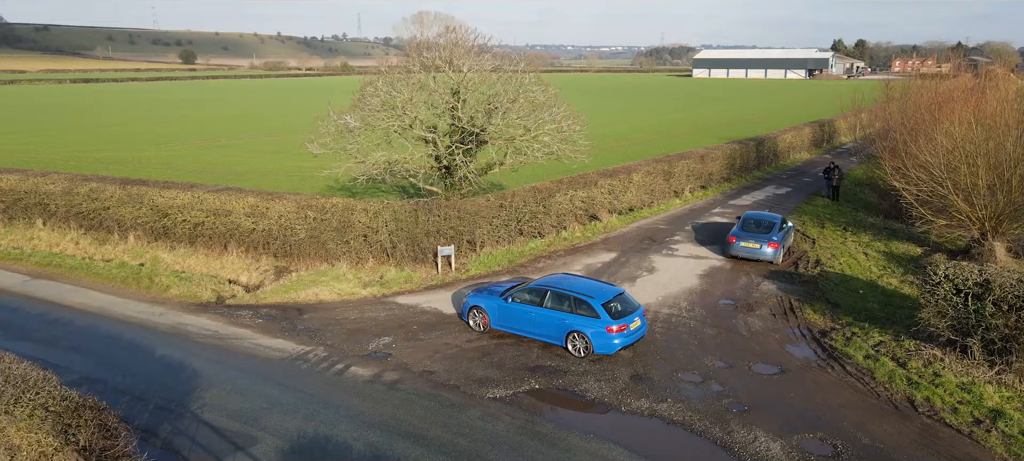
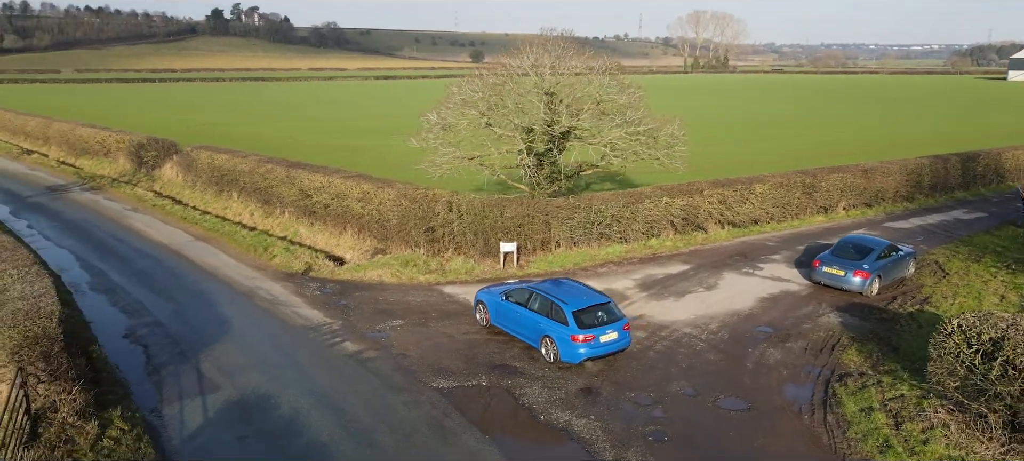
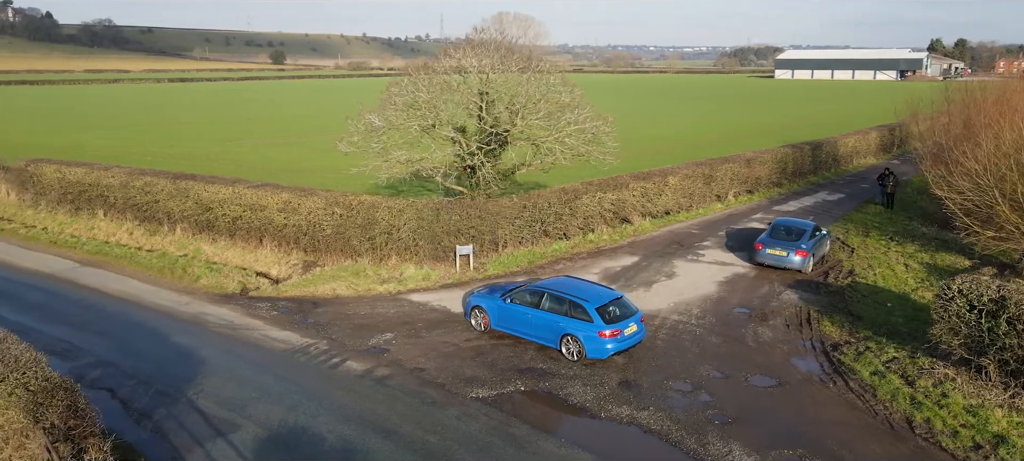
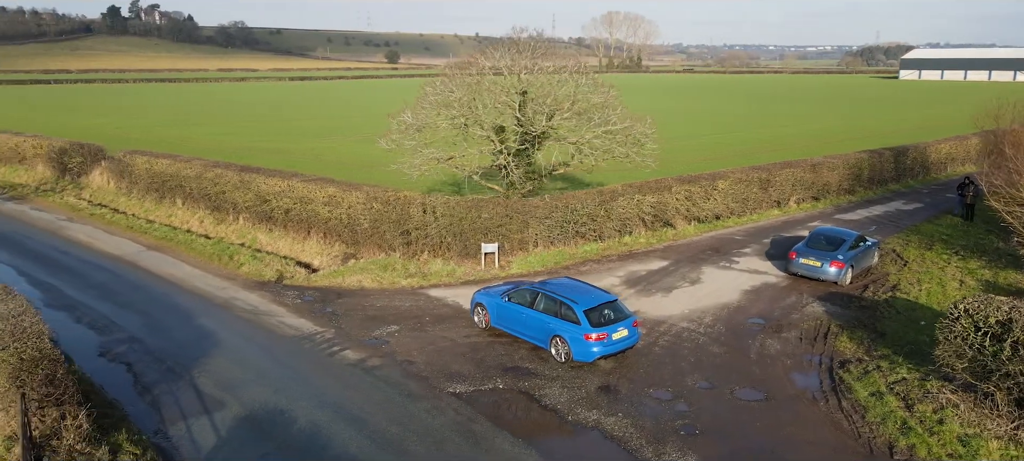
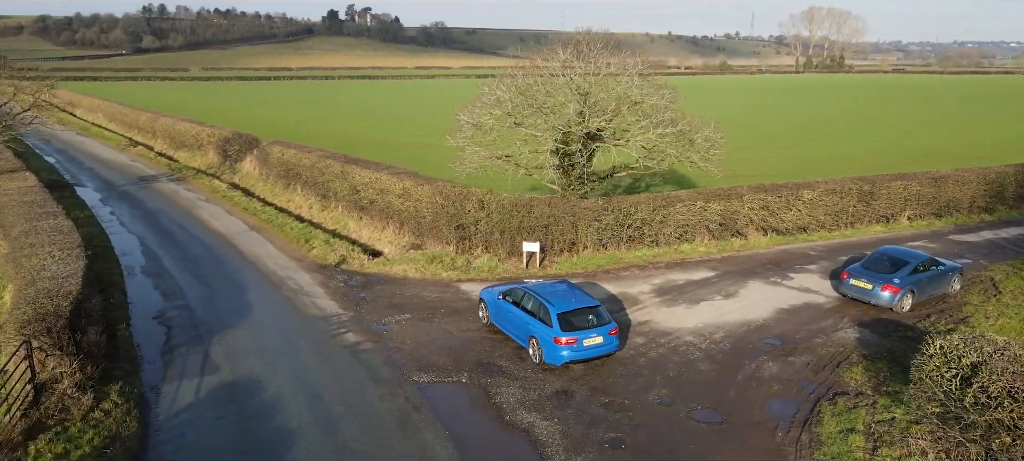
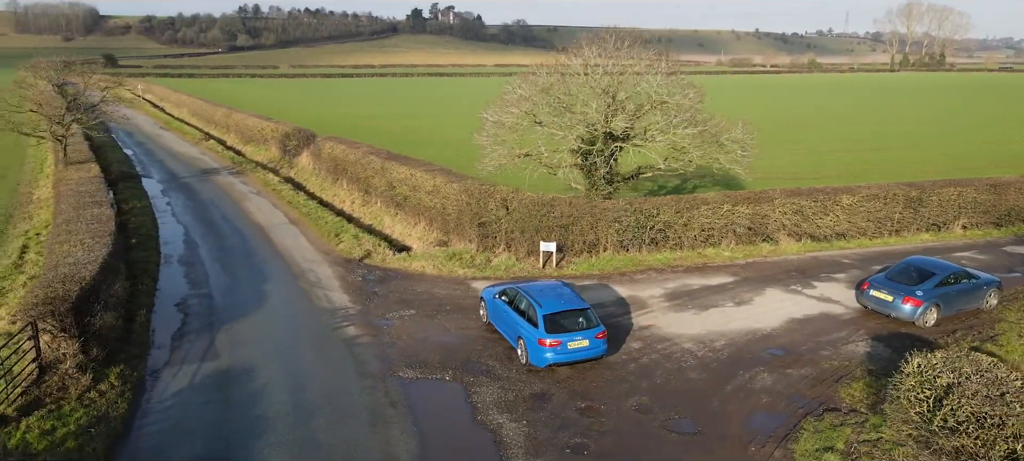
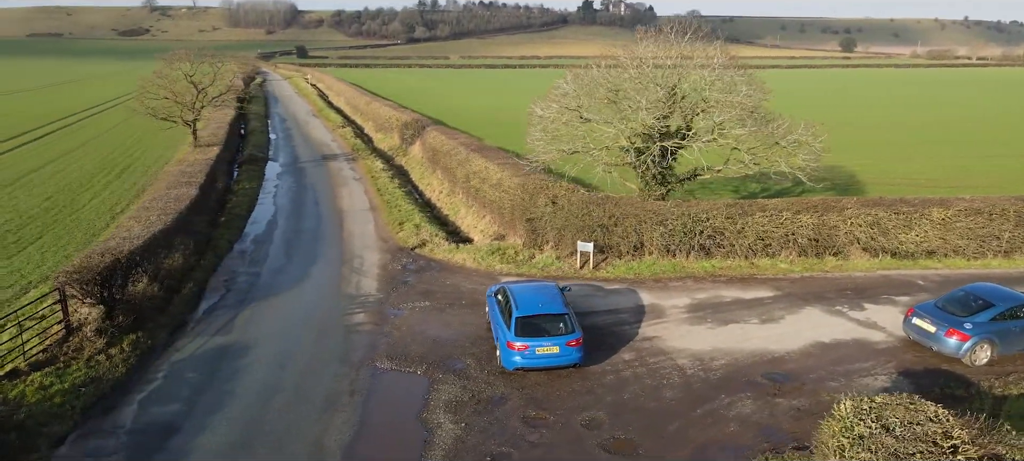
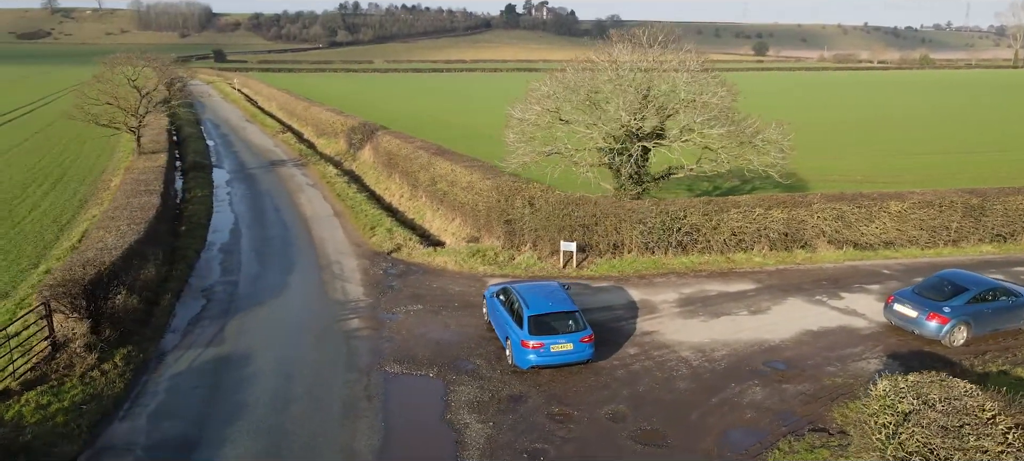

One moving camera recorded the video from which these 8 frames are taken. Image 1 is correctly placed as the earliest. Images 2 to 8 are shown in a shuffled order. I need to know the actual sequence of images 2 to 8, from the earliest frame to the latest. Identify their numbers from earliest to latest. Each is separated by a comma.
3, 4, 2, 5, 6, 8, 7
